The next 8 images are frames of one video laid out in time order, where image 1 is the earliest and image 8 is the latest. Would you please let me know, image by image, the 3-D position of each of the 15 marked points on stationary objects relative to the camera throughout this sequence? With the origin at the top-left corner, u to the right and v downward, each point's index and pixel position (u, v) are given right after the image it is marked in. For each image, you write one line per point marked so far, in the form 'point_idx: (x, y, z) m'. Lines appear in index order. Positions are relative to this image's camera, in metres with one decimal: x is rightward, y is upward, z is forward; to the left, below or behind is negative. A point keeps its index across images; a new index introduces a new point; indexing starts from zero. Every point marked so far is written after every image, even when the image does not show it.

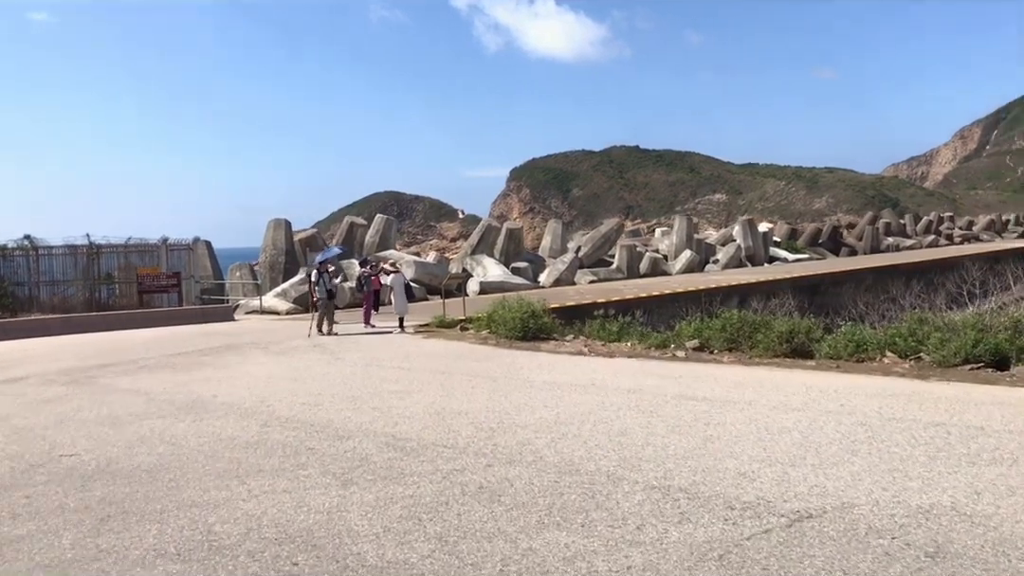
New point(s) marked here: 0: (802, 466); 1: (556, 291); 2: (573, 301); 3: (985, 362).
0: (+1.6, -1.0, +4.9) m
1: (+1.0, -0.1, +19.0) m
2: (+1.1, -0.2, +15.5) m
3: (+4.8, -0.8, +9.0) m
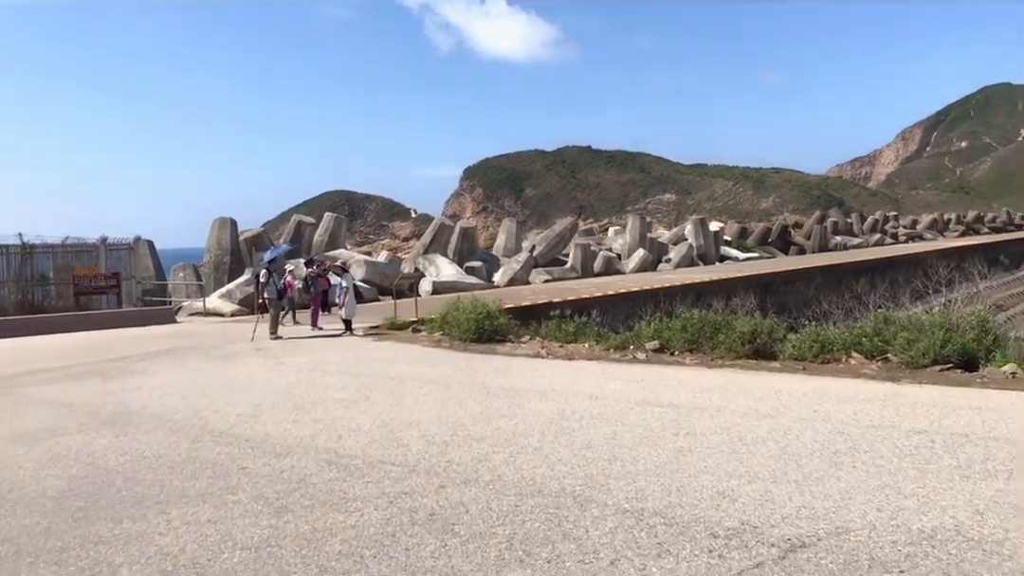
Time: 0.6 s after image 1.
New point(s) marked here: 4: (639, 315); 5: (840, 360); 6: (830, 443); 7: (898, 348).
0: (+1.4, -1.0, +4.5) m
1: (0.0, -0.1, +18.6) m
2: (+0.3, -0.2, +15.1) m
3: (+4.4, -0.7, +8.8) m
4: (+2.1, -0.4, +14.7) m
5: (+3.5, -0.8, +9.5) m
6: (+2.0, -1.0, +5.5) m
7: (+4.0, -0.6, +9.2) m
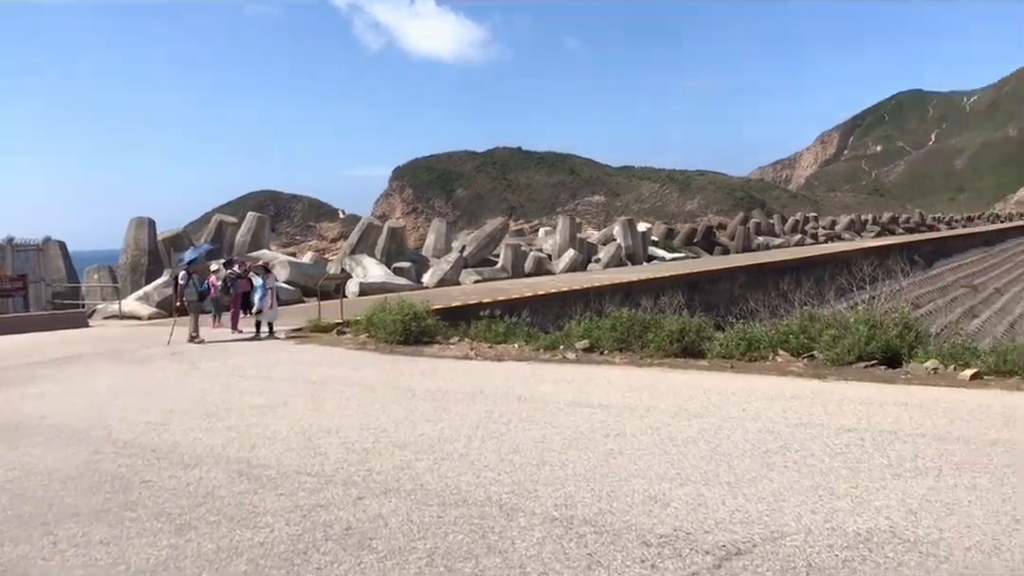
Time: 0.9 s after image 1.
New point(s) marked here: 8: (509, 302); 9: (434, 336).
0: (+1.0, -1.0, +4.4) m
1: (-1.5, -0.1, +18.3) m
2: (-0.9, -0.2, +14.8) m
3: (+3.7, -0.7, +8.9) m
4: (+0.9, -0.4, +14.6) m
5: (+2.7, -0.7, +9.5) m
6: (+1.5, -0.9, +5.4) m
7: (+3.3, -0.6, +9.3) m
8: (0.0, -0.2, +13.8) m
9: (-1.1, -0.7, +12.8) m
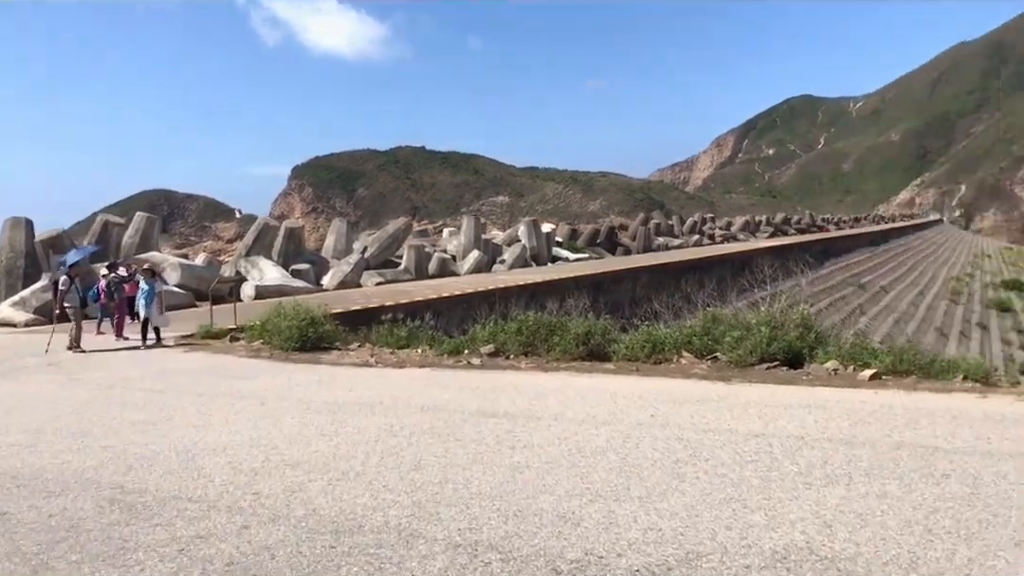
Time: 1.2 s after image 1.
0: (+0.5, -1.0, +4.2) m
1: (-3.4, -0.1, +17.7) m
2: (-2.5, -0.3, +14.4) m
3: (+2.7, -0.7, +8.9) m
4: (-0.6, -0.5, +14.3) m
5: (+1.7, -0.8, +9.5) m
6: (+0.9, -1.0, +5.2) m
7: (+2.3, -0.6, +9.3) m
8: (-1.5, -0.3, +13.5) m
9: (-2.5, -0.7, +12.3) m
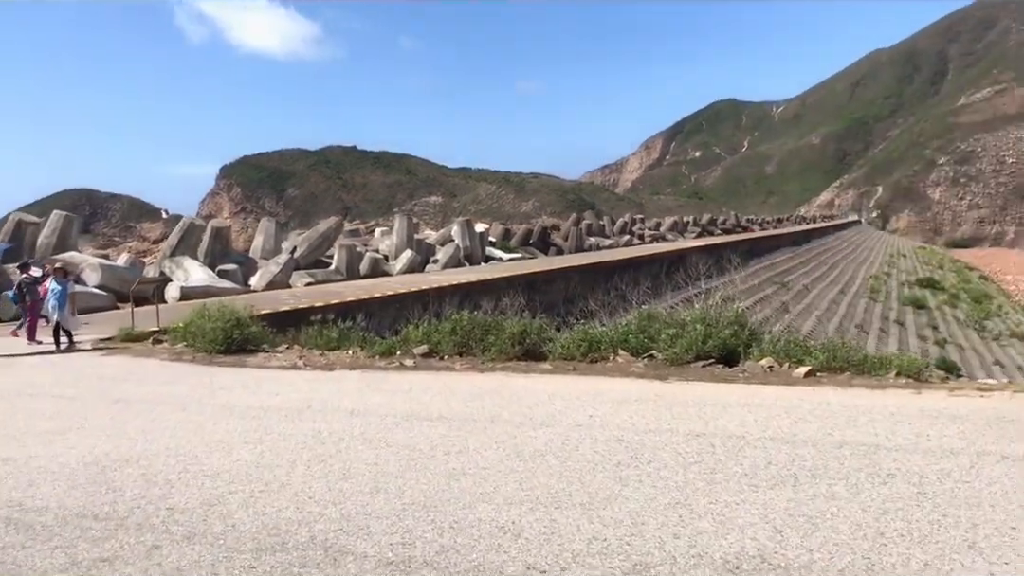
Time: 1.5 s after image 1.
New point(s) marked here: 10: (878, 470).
0: (+0.3, -1.0, +4.0) m
1: (-4.8, -0.1, +17.2) m
2: (-3.6, -0.3, +13.9) m
3: (+2.0, -0.7, +8.9) m
4: (-1.7, -0.5, +14.0) m
5: (+1.0, -0.7, +9.3) m
6: (+0.6, -0.9, +5.0) m
7: (+1.6, -0.6, +9.2) m
8: (-2.5, -0.2, +13.1) m
9: (-3.4, -0.7, +11.9) m
10: (+1.8, -0.9, +4.5) m
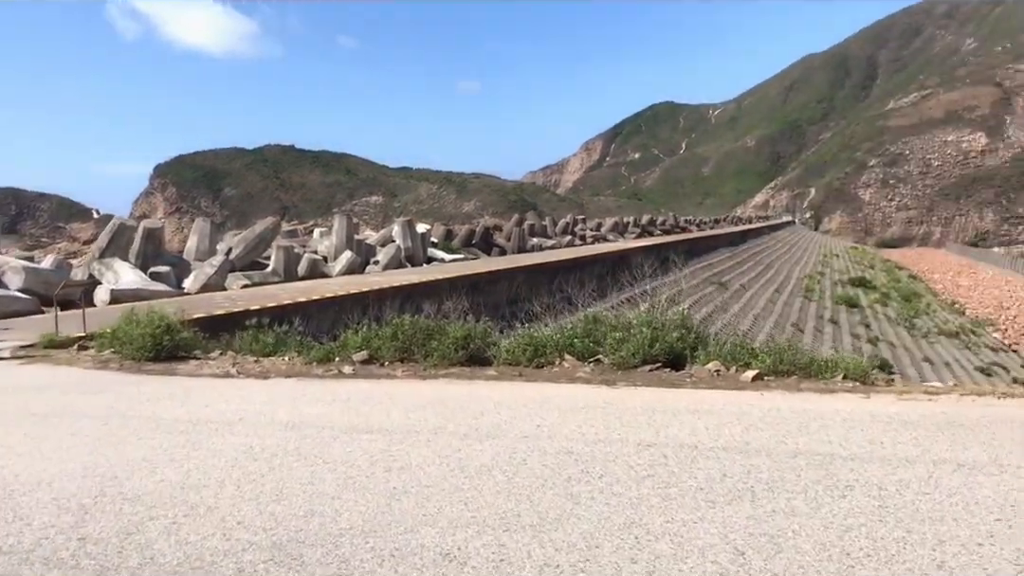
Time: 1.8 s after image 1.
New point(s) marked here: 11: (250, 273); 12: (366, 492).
0: (0.0, -1.0, +3.7) m
1: (-5.8, -0.2, +16.6) m
2: (-4.4, -0.3, +13.4) m
3: (+1.5, -0.7, +8.8) m
4: (-2.6, -0.5, +13.6) m
5: (+0.4, -0.8, +9.1) m
6: (+0.3, -1.0, +4.8) m
7: (+1.0, -0.6, +9.1) m
8: (-3.3, -0.3, +12.6) m
9: (-4.2, -0.8, +11.4) m
10: (+1.6, -0.9, +4.3) m
11: (-5.8, +0.3, +19.5) m
12: (-0.7, -1.0, +4.5) m
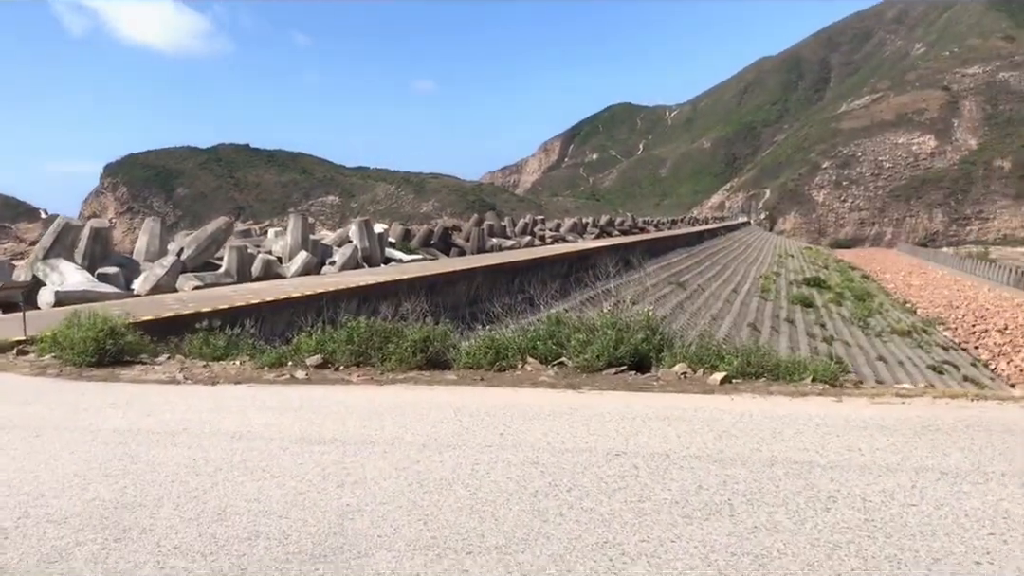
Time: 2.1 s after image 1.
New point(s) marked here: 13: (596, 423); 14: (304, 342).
0: (-0.1, -1.0, +3.4) m
1: (-6.6, -0.2, +16.0) m
2: (-5.0, -0.4, +12.9) m
3: (+1.1, -0.7, +8.5) m
4: (-3.2, -0.5, +13.2) m
5: (0.0, -0.8, +8.9) m
6: (+0.1, -1.0, +4.5) m
7: (+0.6, -0.6, +8.8) m
8: (-3.9, -0.3, +12.2) m
9: (-4.6, -0.8, +10.9) m
10: (+1.4, -1.0, +4.1) m
11: (-6.7, +0.3, +18.9) m
12: (-0.9, -1.0, +4.1) m
13: (+0.5, -0.9, +5.9) m
14: (-2.4, -0.6, +10.1) m
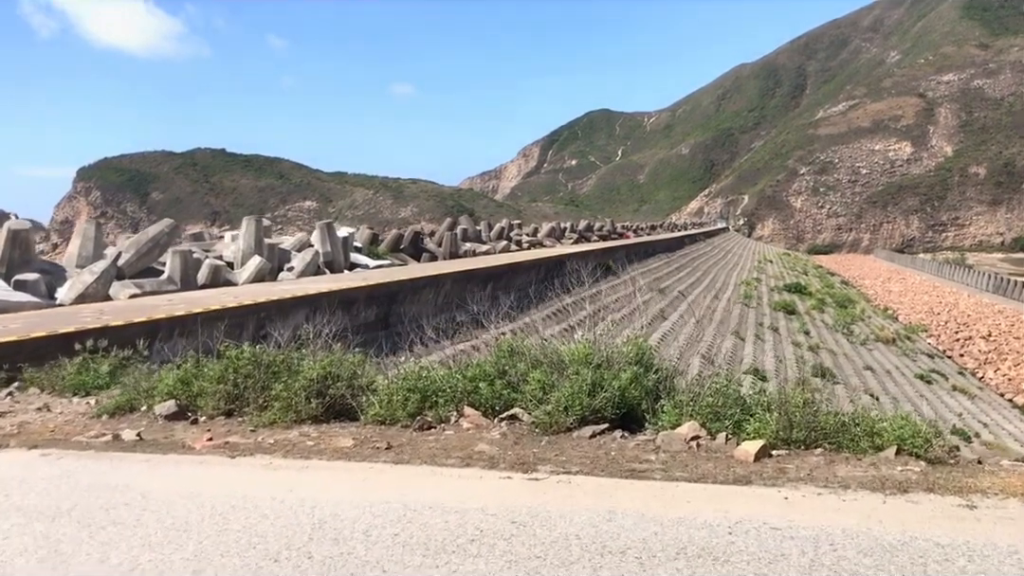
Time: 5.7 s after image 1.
0: (-0.5, -1.1, +0.7) m
1: (-7.2, -0.4, +13.1) m
2: (-5.6, -0.5, +10.0) m
3: (+0.6, -0.9, +5.8) m
4: (-3.8, -0.7, +10.4) m
5: (-0.4, -0.9, +6.1) m
6: (-0.3, -1.1, +1.8) m
7: (+0.1, -0.8, +6.1) m
8: (-4.5, -0.5, +9.3) m
9: (-5.2, -1.0, +8.0) m
10: (+1.0, -1.0, +1.4) m
11: (-7.4, +0.1, +16.0) m
12: (-1.3, -1.1, +1.4) m
13: (+0.1, -1.0, +3.2) m
14: (-2.9, -0.8, +7.3) m
